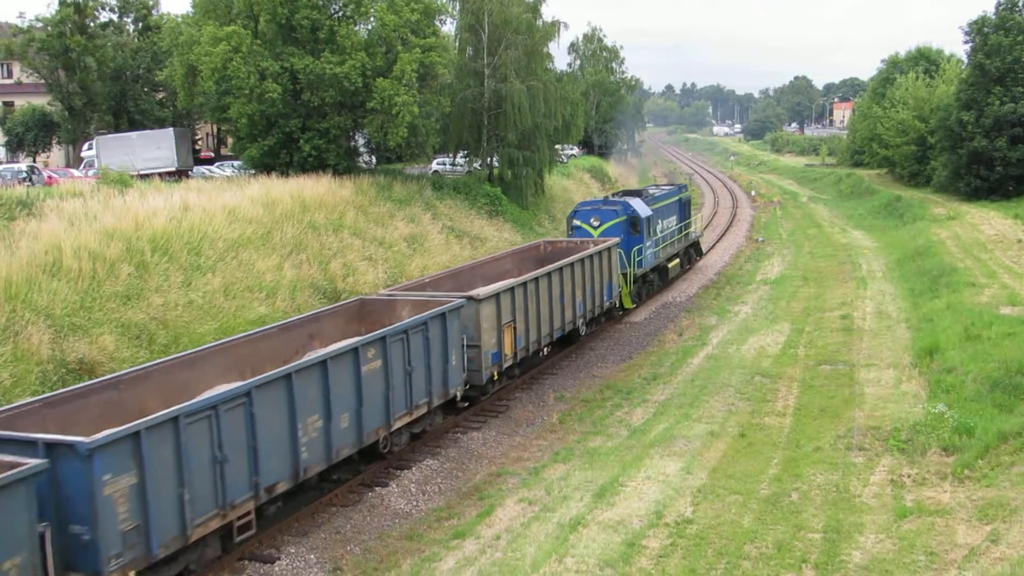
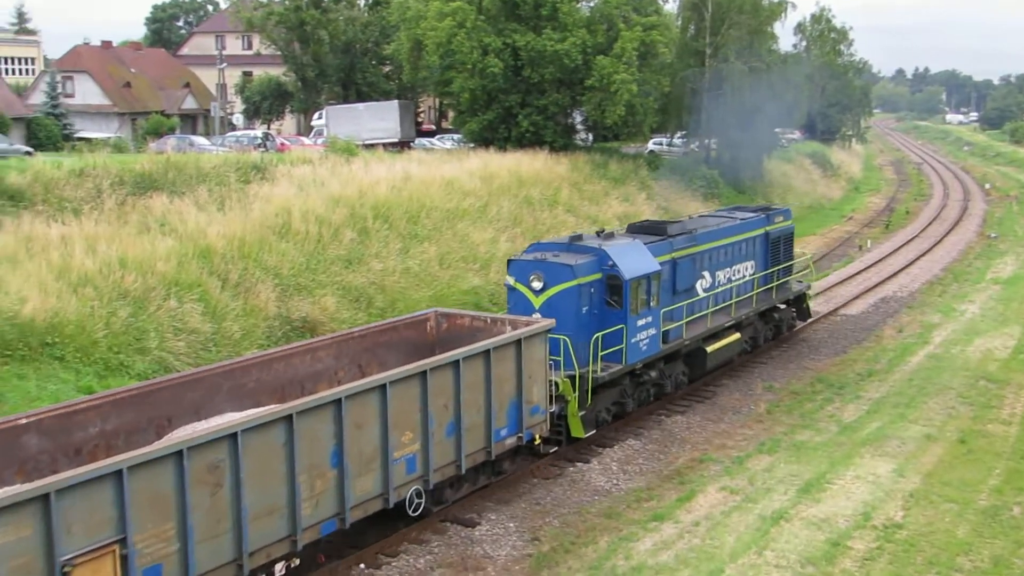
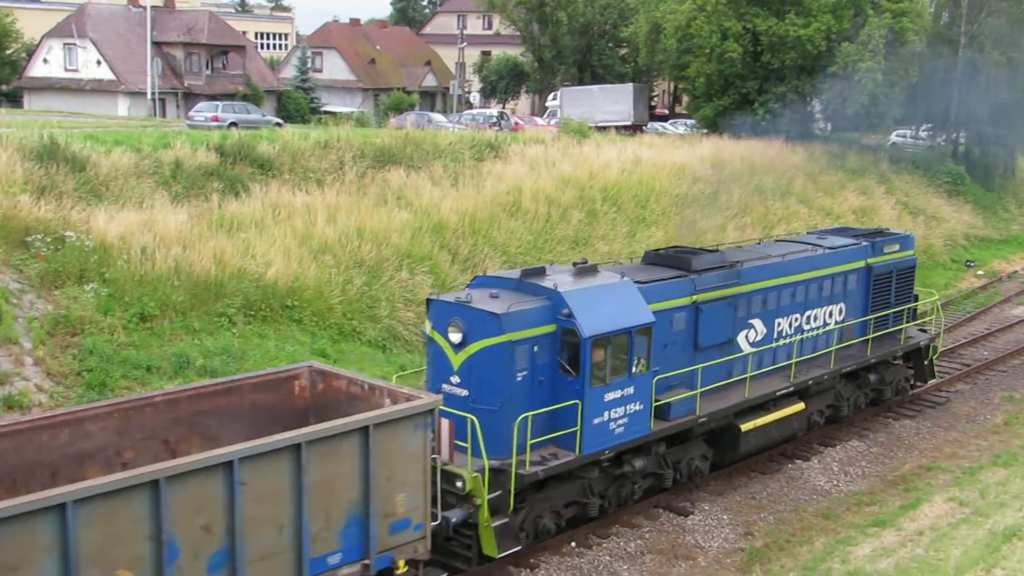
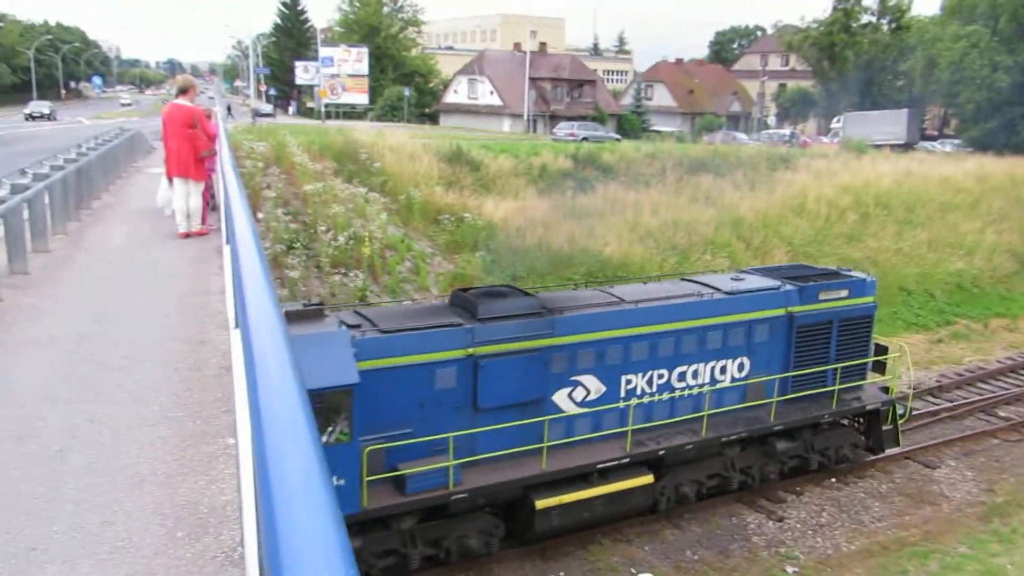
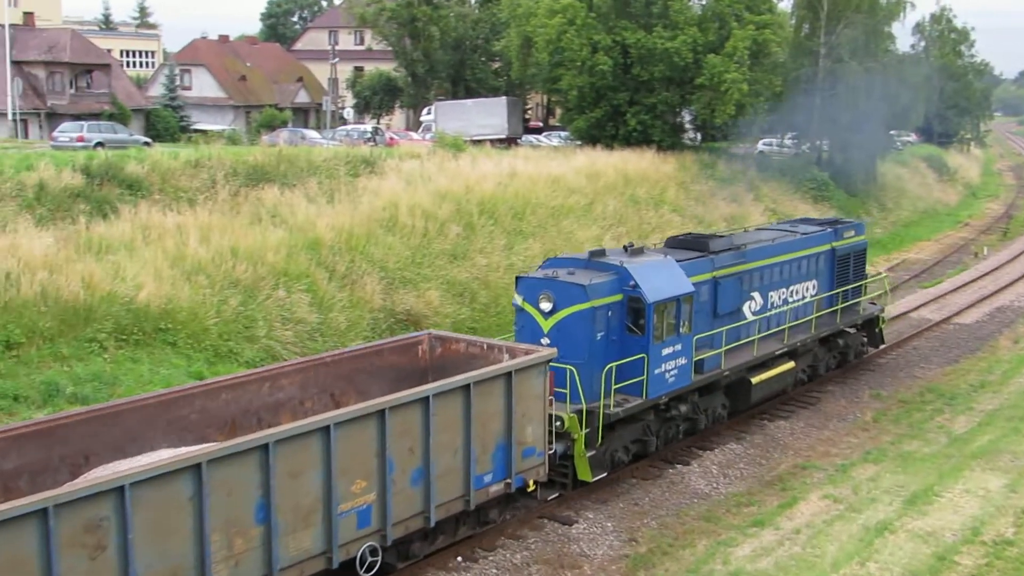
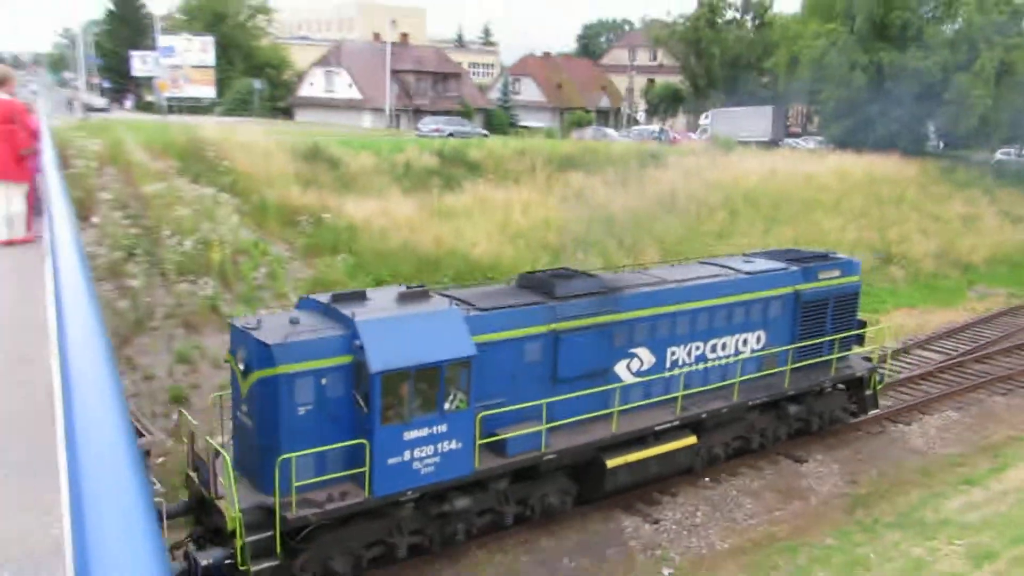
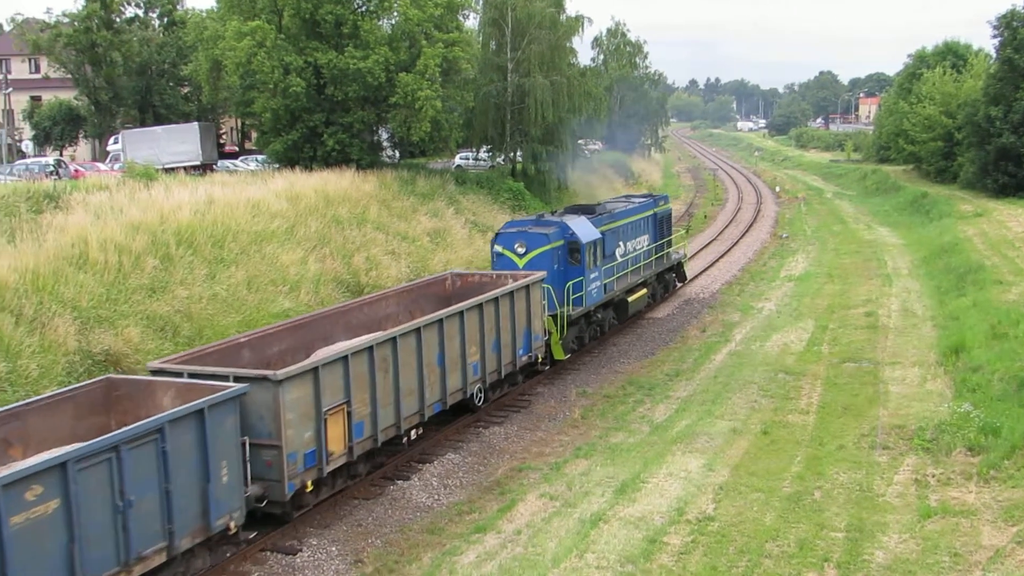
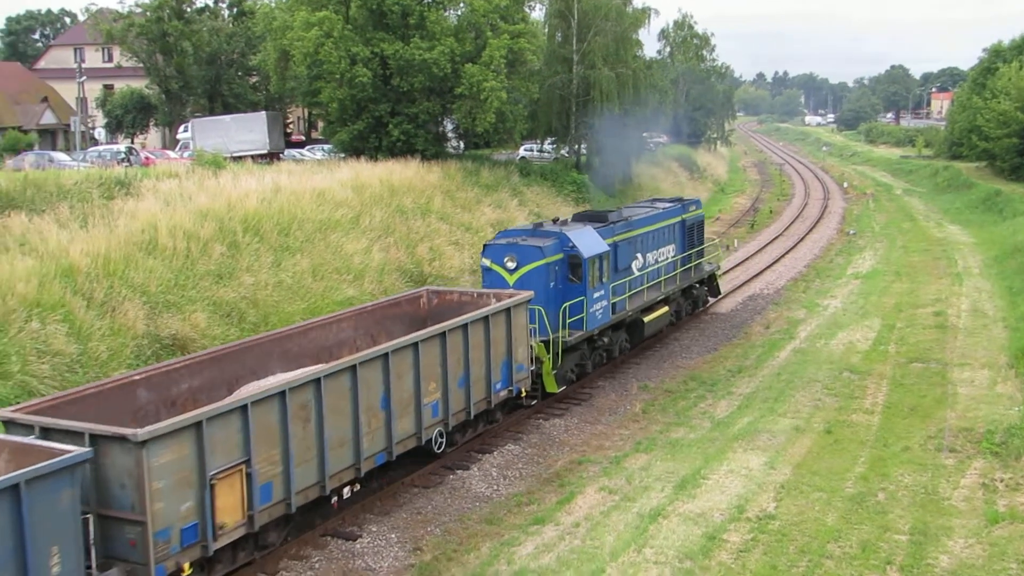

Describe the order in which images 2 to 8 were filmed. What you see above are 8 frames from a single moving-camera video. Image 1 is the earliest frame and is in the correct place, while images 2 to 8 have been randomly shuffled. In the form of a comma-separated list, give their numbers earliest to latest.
7, 8, 2, 5, 3, 6, 4
